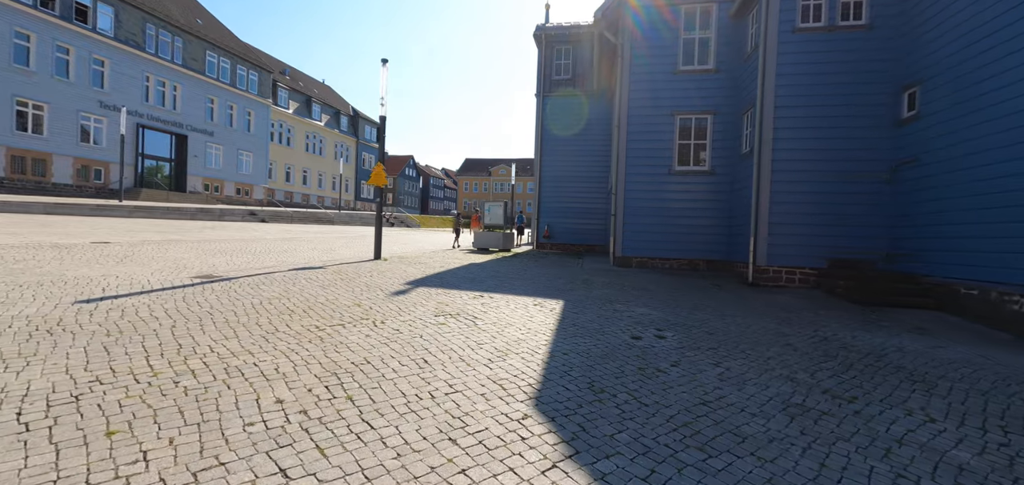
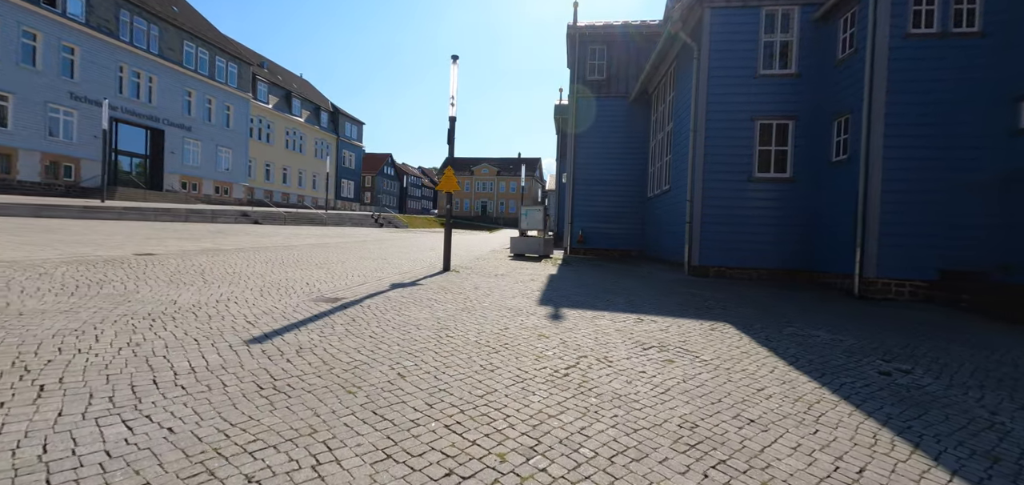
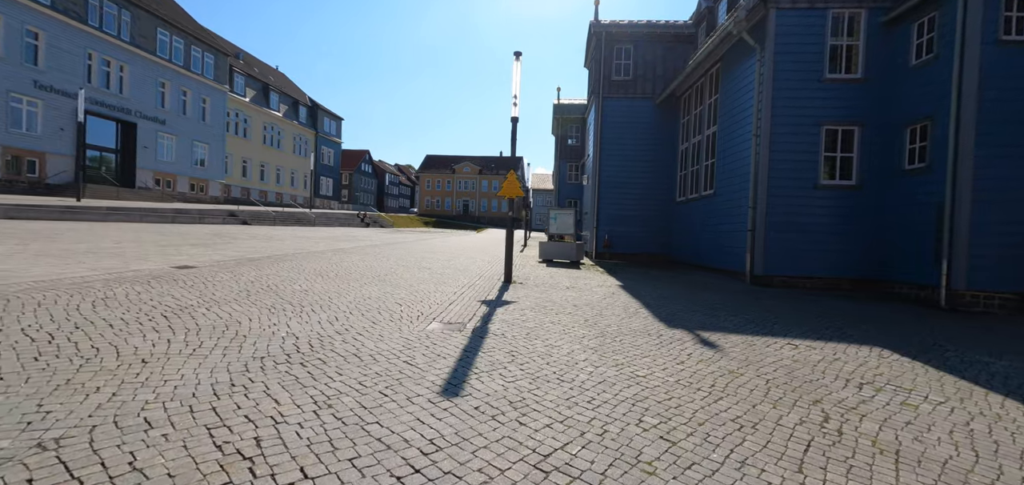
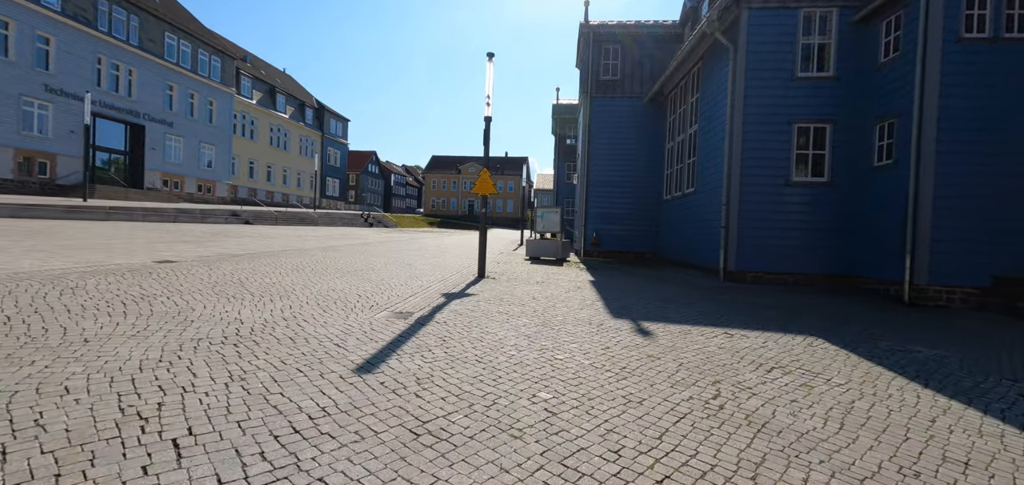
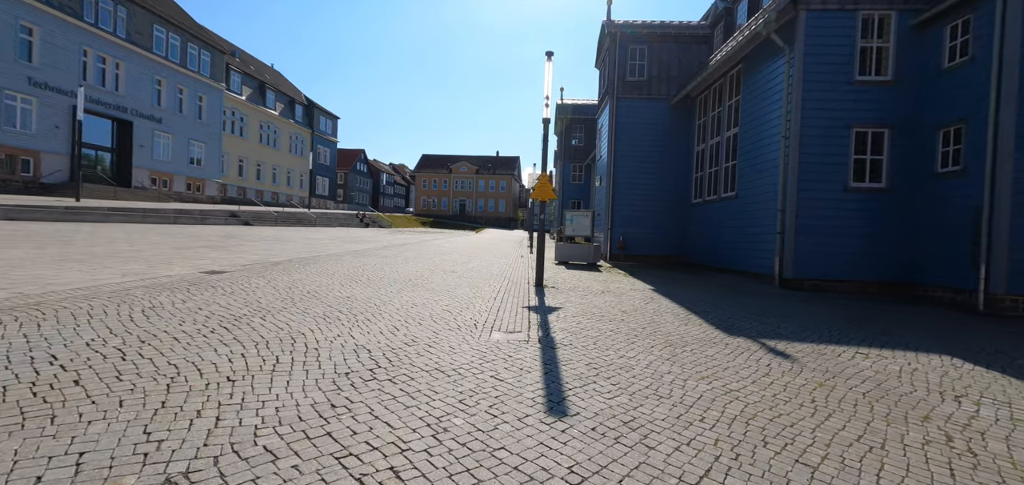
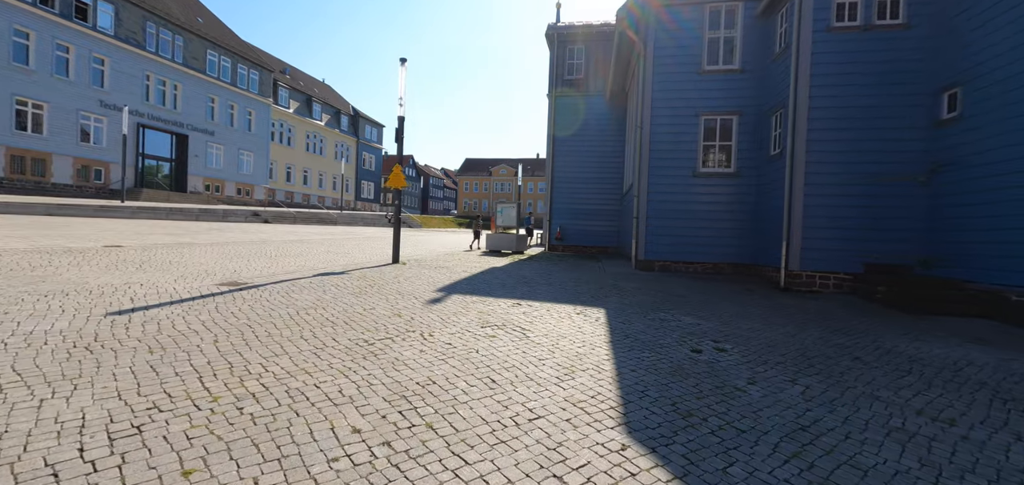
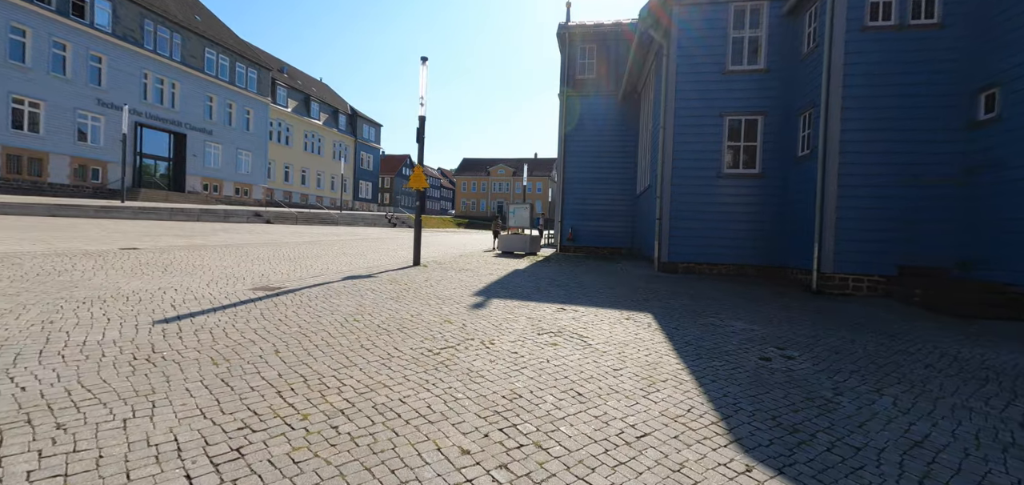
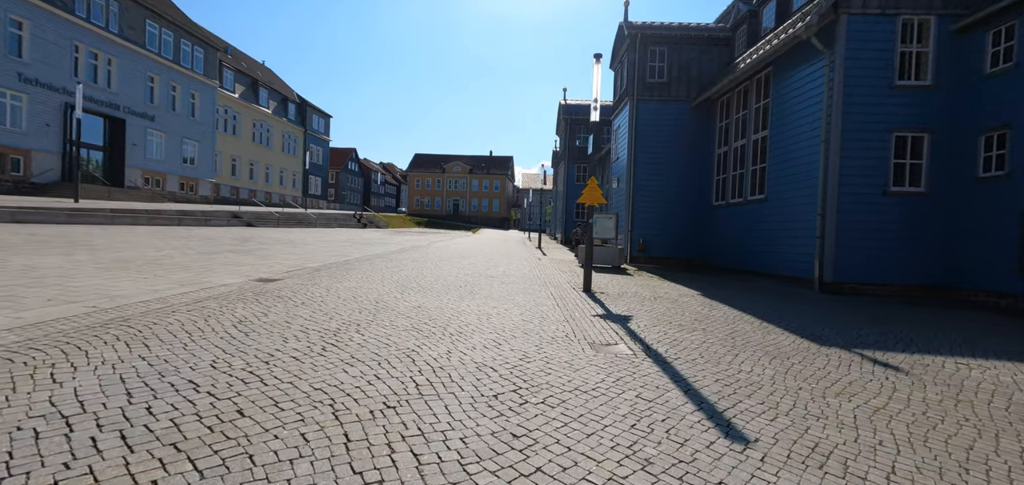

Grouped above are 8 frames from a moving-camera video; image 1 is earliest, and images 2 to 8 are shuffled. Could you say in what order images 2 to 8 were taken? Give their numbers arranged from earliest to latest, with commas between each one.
6, 7, 2, 4, 3, 5, 8
